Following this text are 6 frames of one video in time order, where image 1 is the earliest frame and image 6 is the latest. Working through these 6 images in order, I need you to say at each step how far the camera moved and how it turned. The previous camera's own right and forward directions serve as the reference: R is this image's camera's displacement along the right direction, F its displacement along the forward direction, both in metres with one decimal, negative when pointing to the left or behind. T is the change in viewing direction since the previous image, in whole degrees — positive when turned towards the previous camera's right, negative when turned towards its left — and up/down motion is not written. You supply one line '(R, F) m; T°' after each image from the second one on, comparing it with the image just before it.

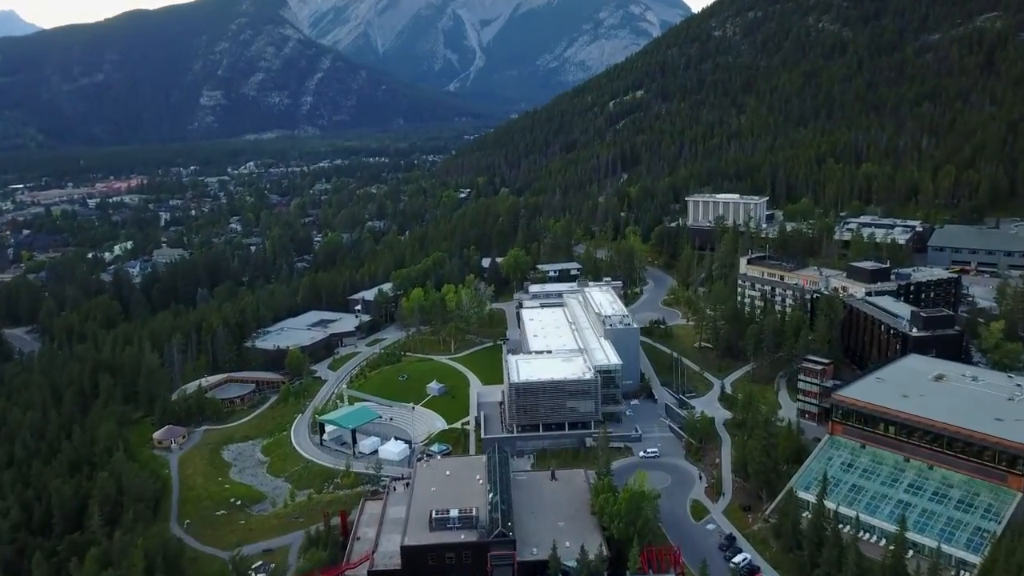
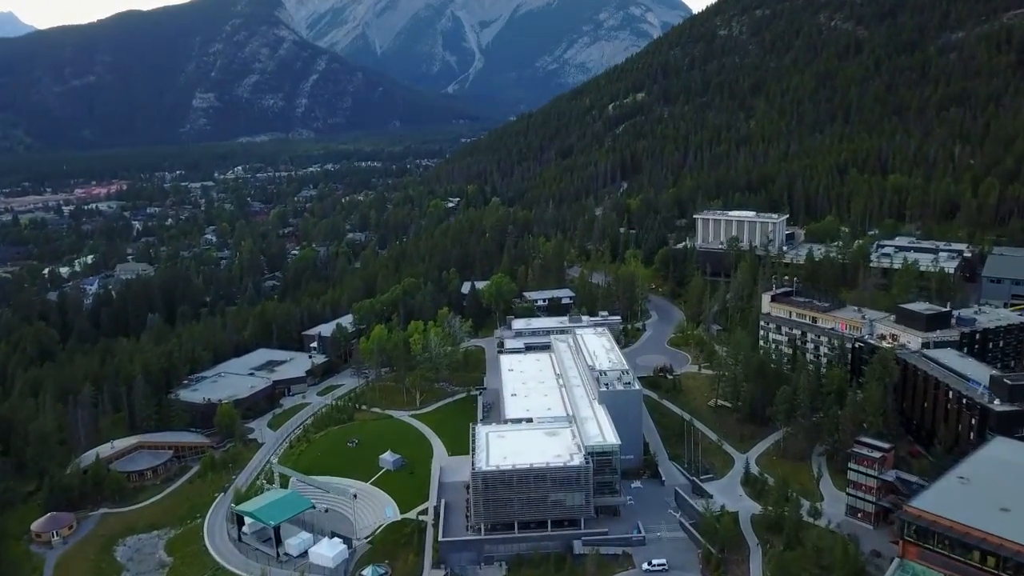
(+1.9, +12.9) m; 0°
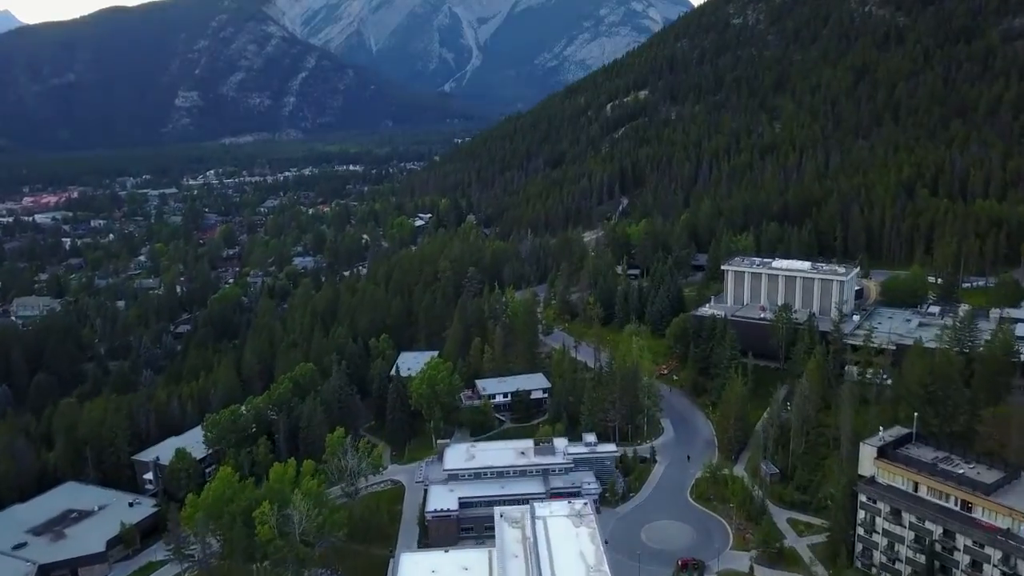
(+4.0, +27.5) m; 0°
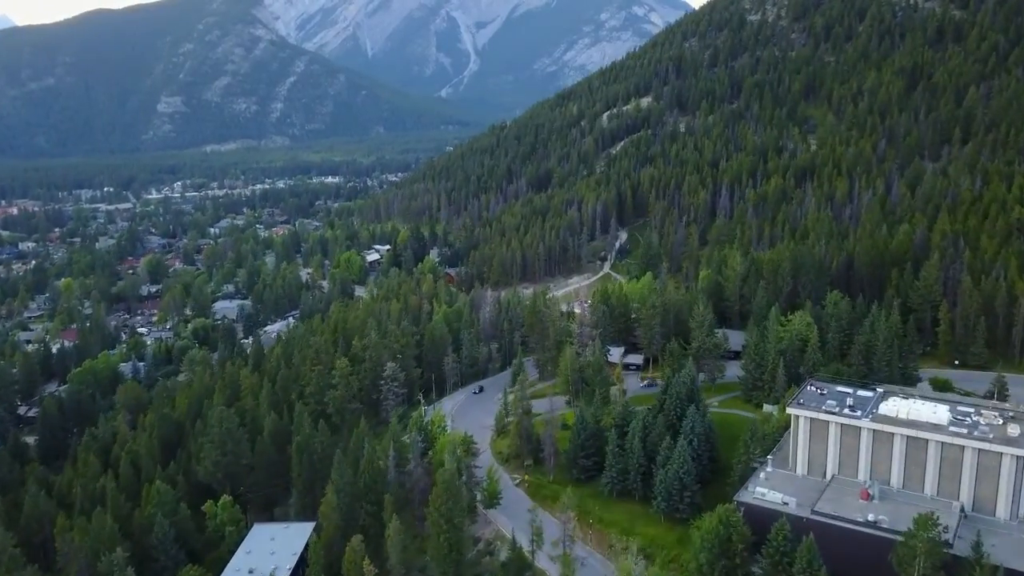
(+4.1, +27.2) m; 0°
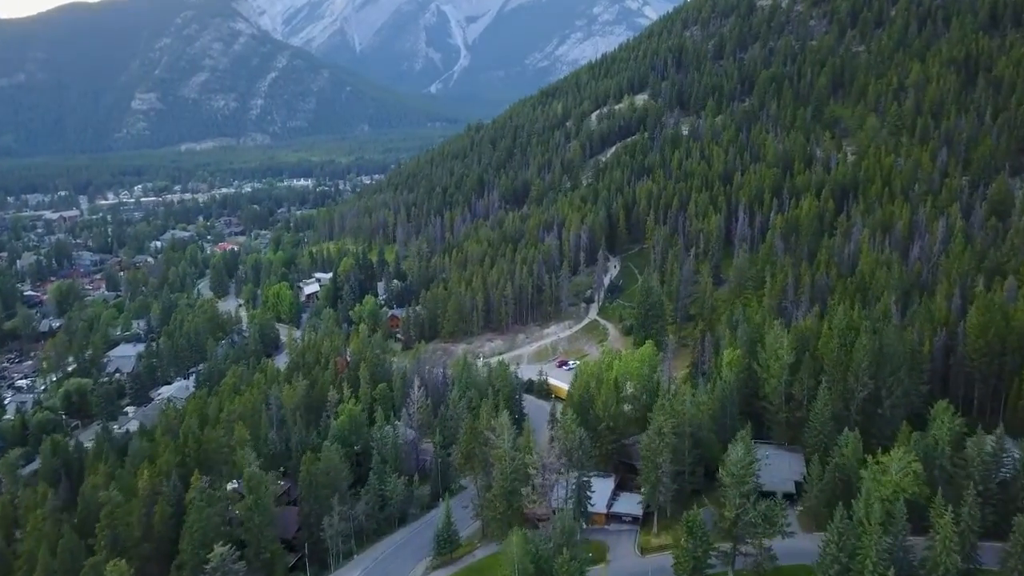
(+3.3, +21.9) m; 0°
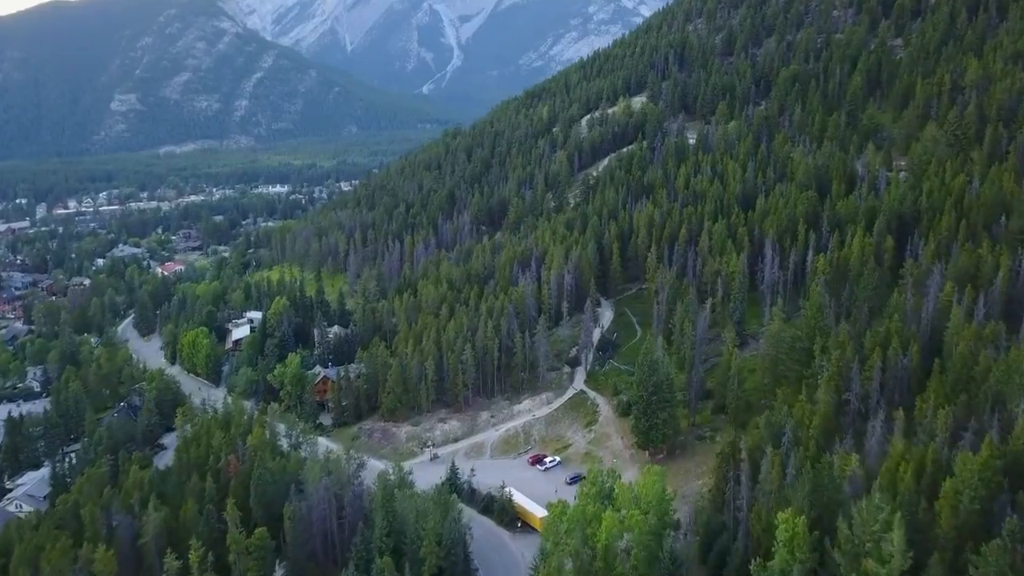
(+2.6, +18.2) m; 0°
